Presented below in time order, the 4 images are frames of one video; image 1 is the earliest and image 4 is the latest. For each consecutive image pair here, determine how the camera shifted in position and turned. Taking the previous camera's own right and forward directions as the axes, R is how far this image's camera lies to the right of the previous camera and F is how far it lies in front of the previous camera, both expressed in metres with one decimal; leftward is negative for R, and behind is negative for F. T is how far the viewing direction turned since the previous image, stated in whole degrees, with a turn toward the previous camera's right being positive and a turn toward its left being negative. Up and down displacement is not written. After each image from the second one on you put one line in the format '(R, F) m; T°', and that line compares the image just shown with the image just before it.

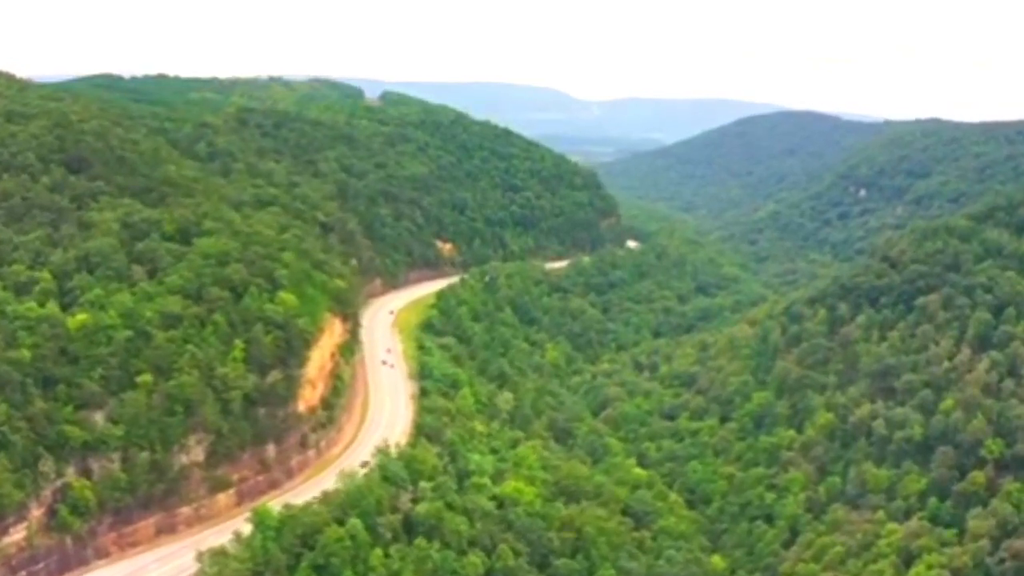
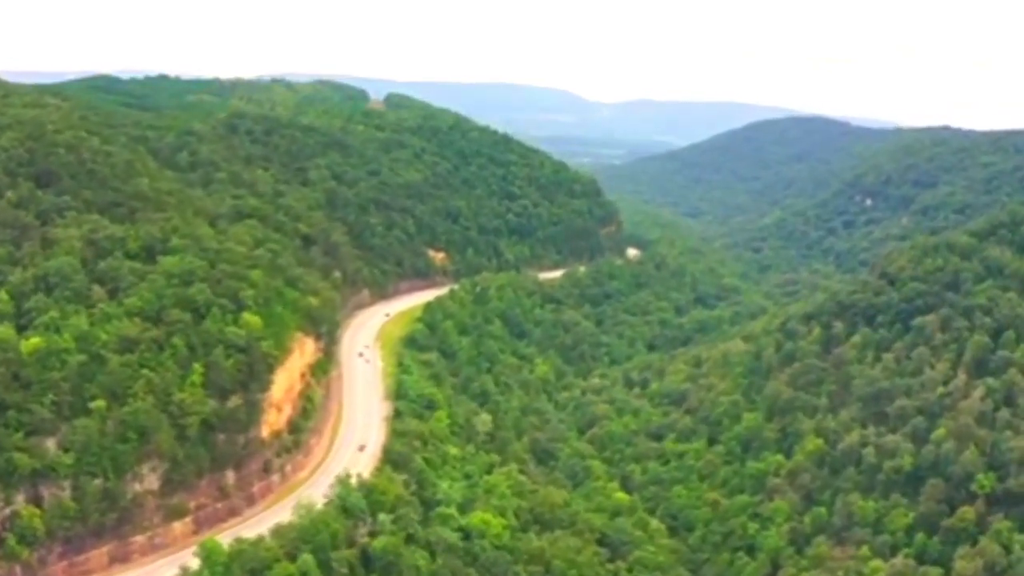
(+3.2, +2.2) m; -2°
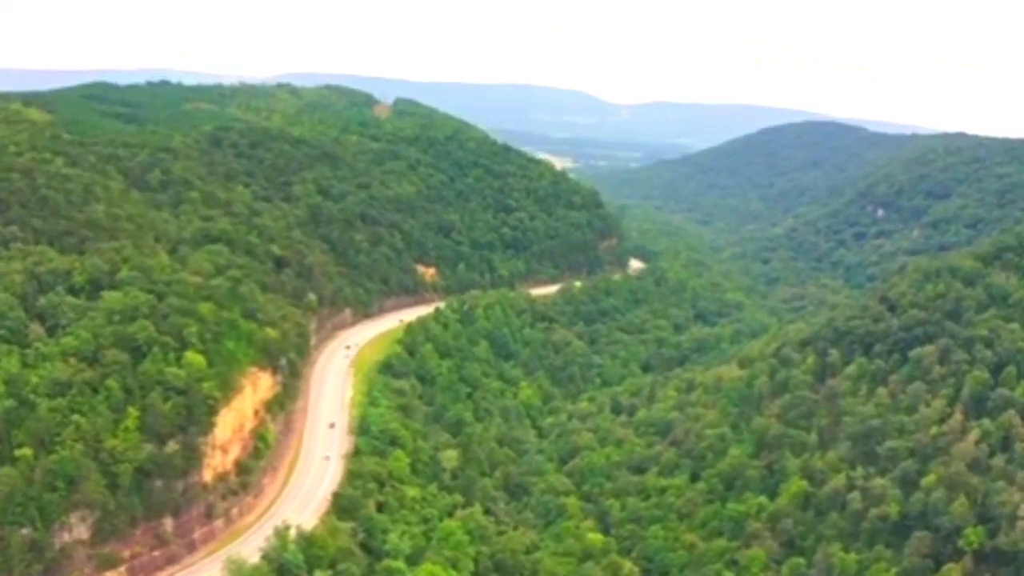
(+4.9, +3.5) m; -3°
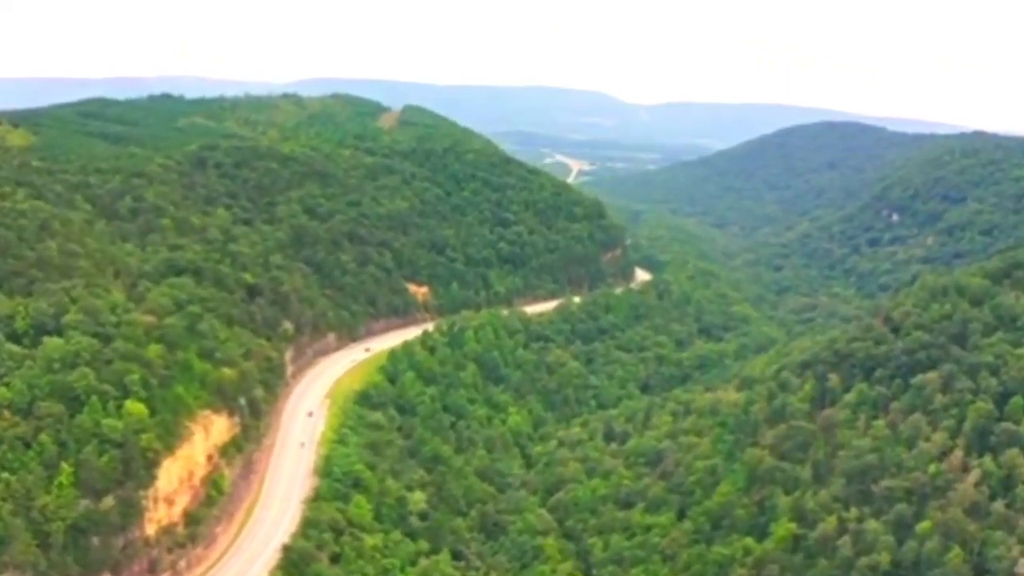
(+5.0, +3.8) m; -3°
